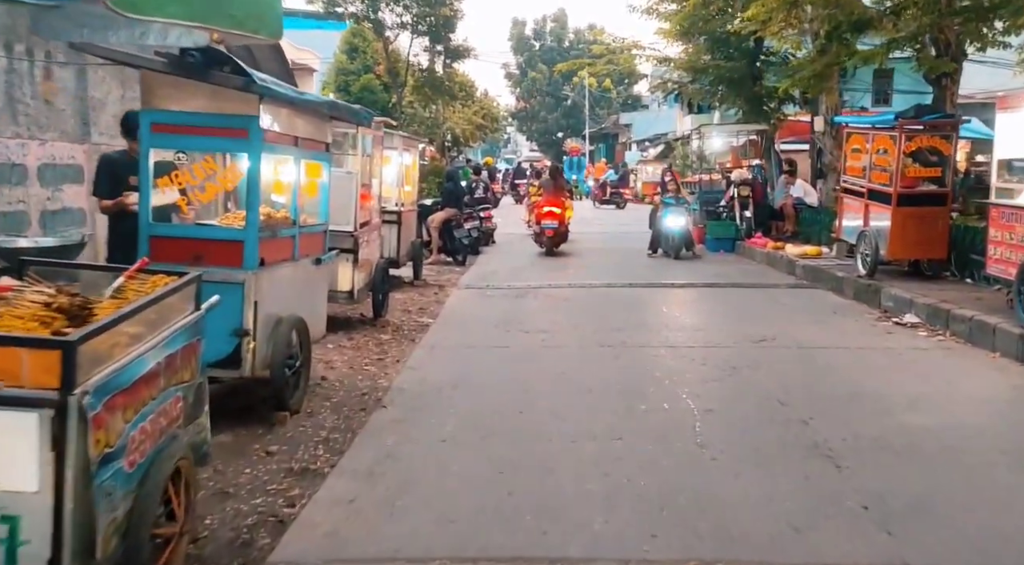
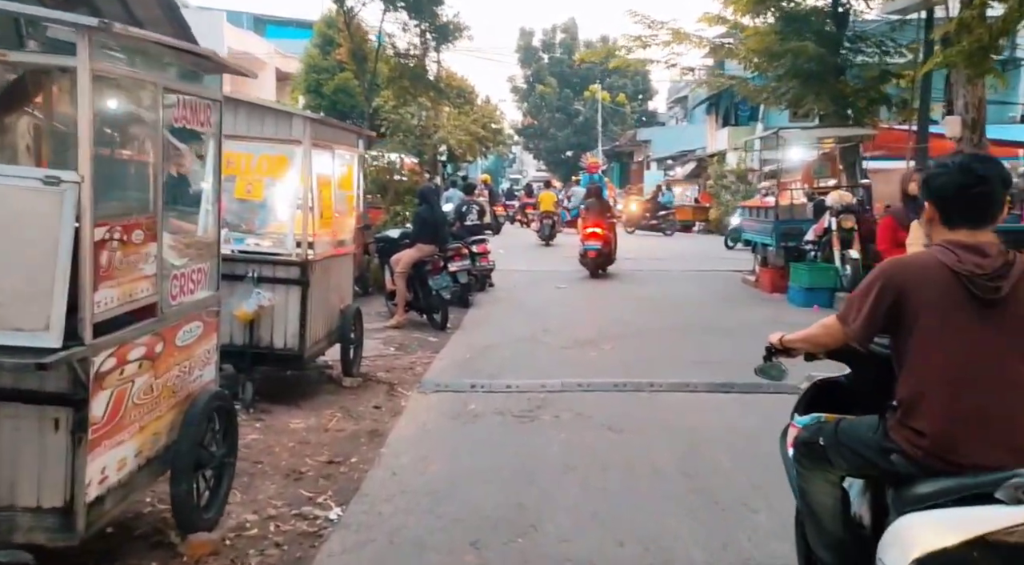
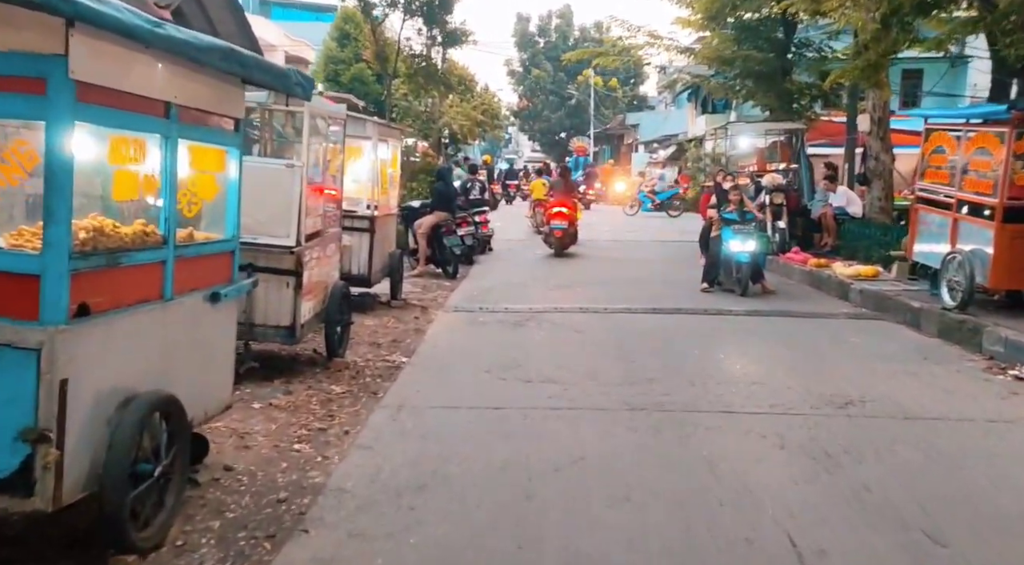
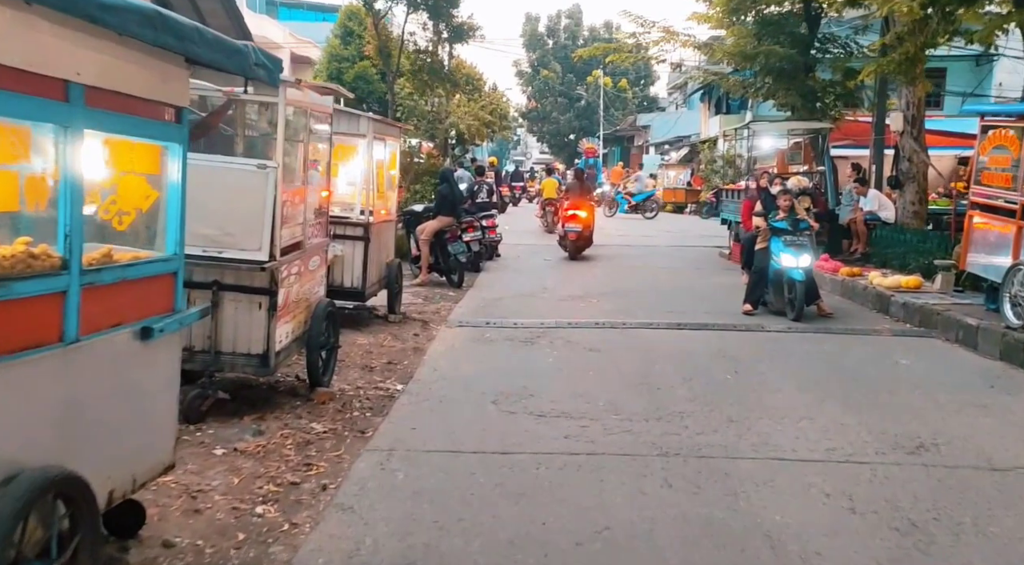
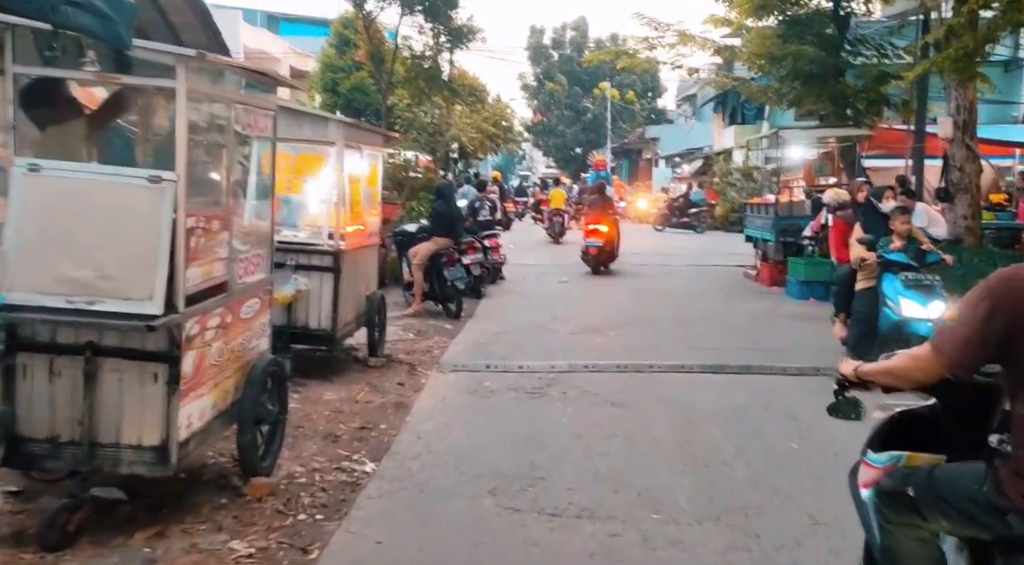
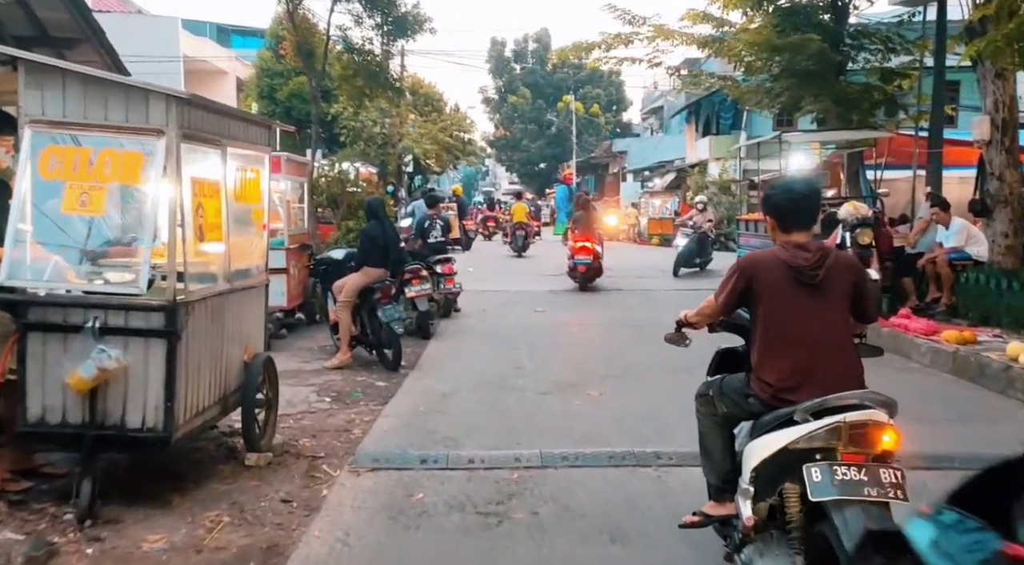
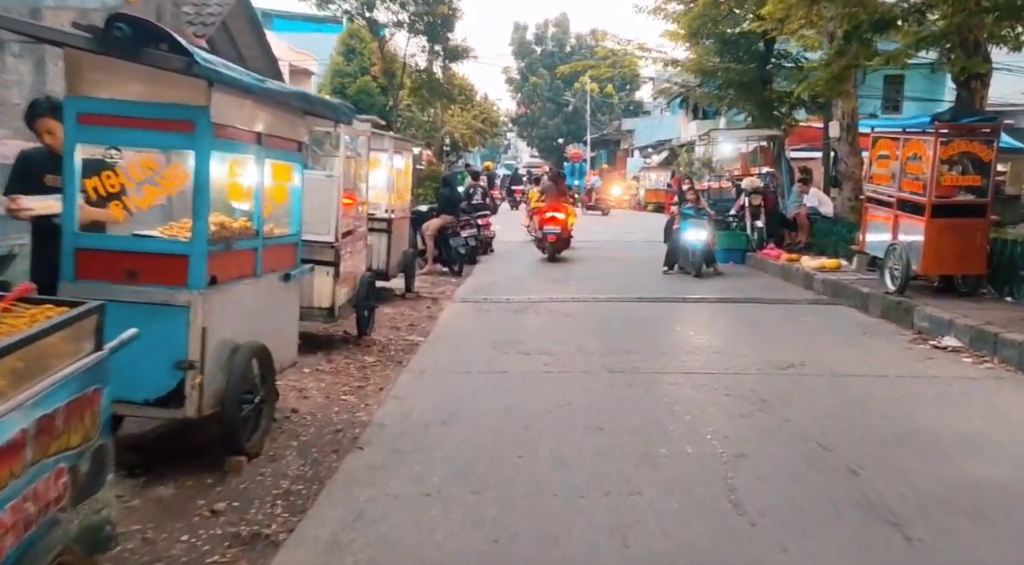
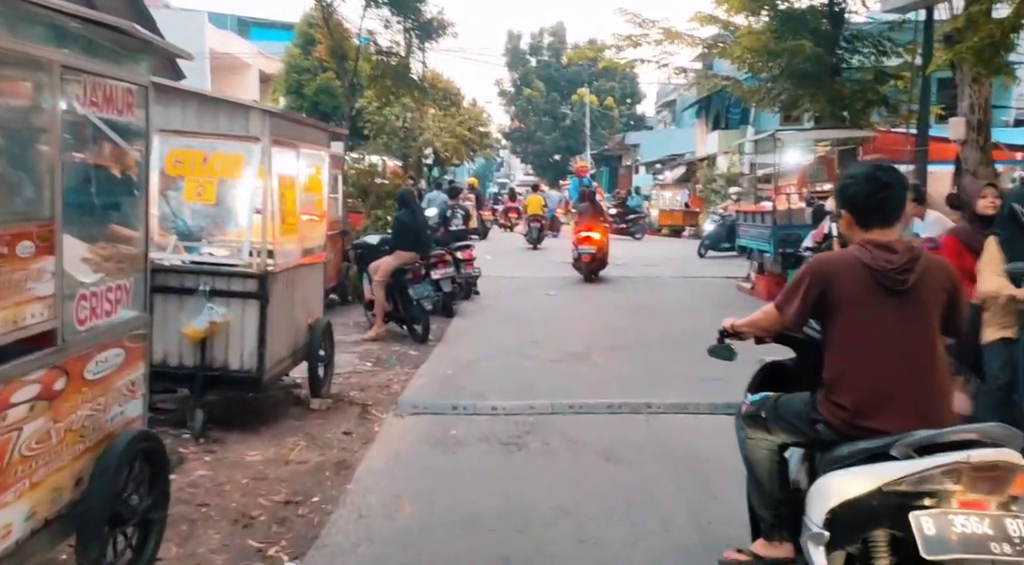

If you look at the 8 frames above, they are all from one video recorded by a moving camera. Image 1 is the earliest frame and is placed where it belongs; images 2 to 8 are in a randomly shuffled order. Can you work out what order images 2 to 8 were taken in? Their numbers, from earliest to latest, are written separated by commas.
7, 3, 4, 5, 2, 8, 6
